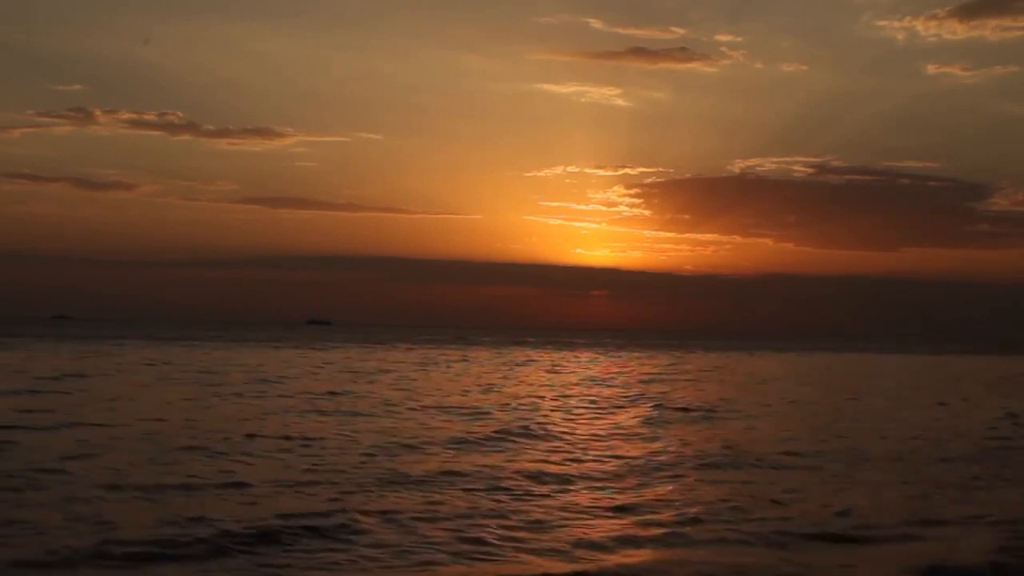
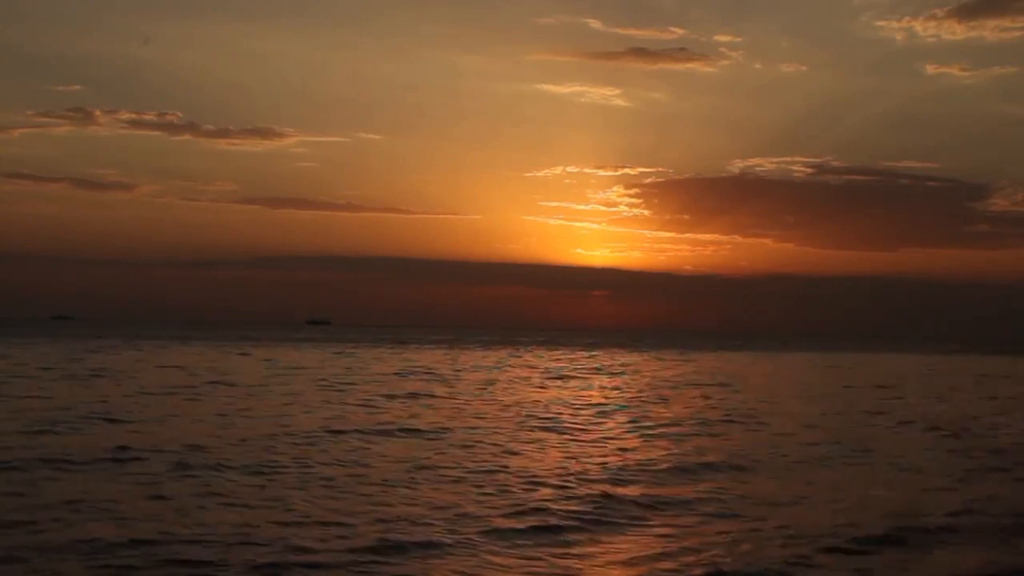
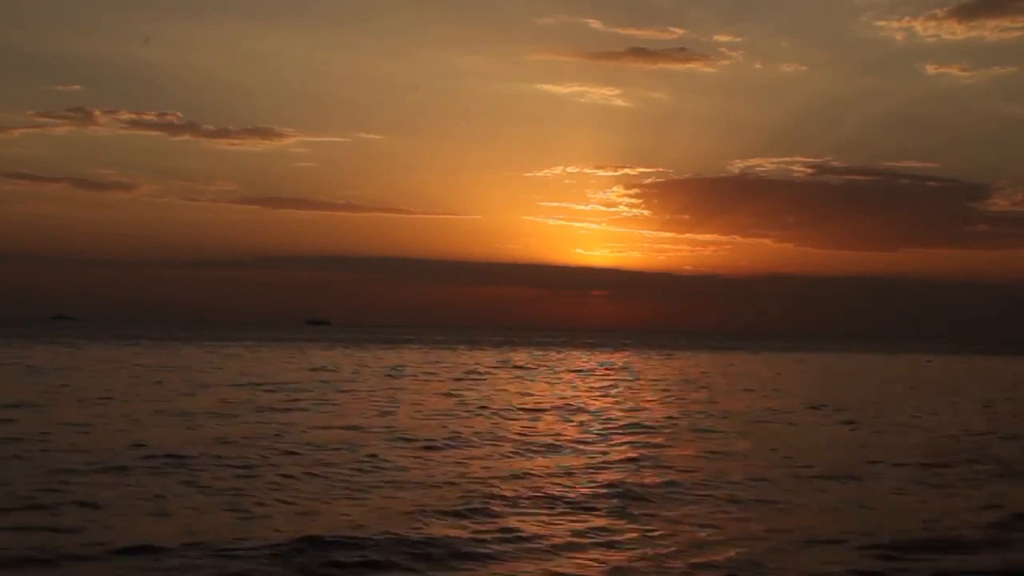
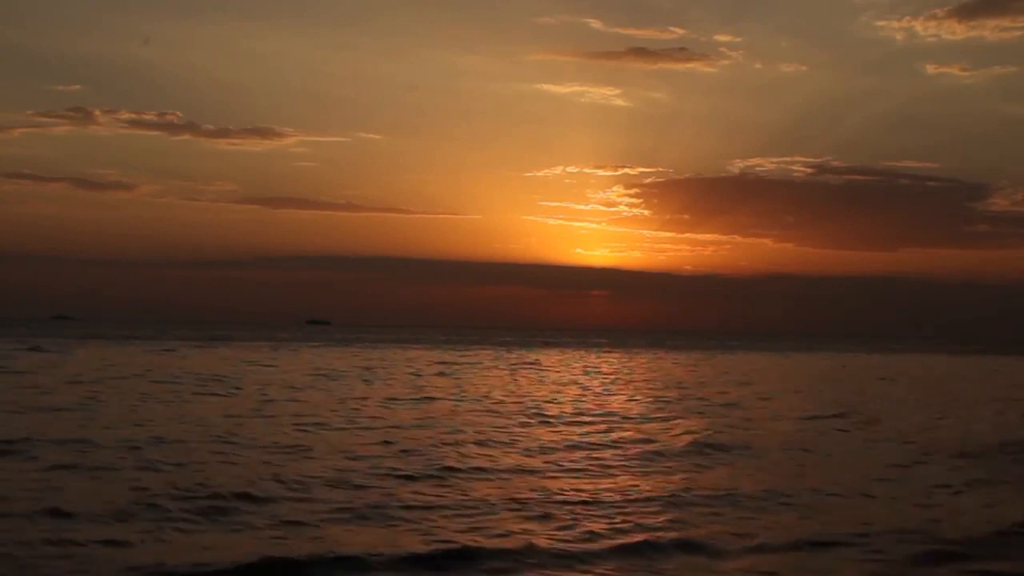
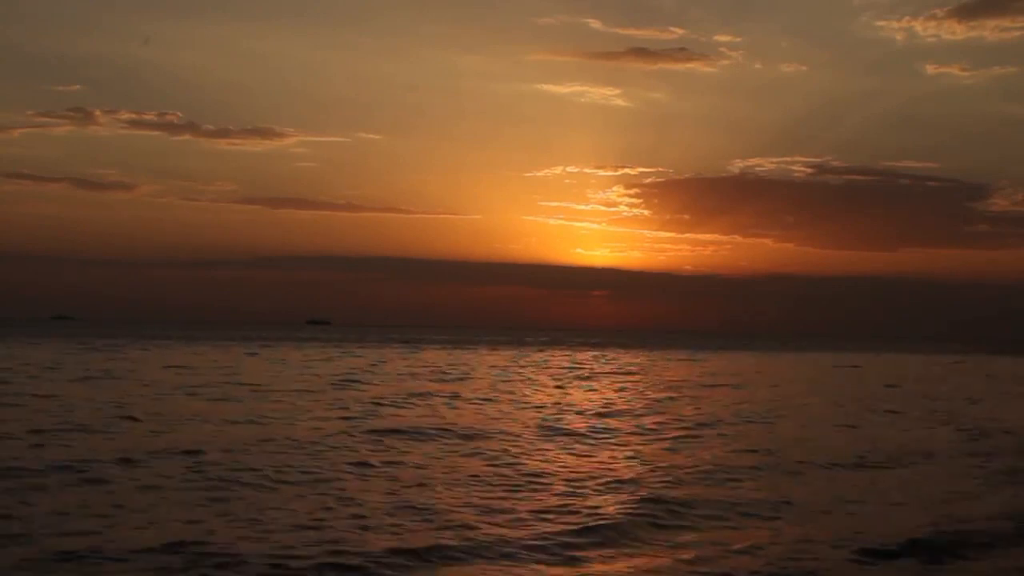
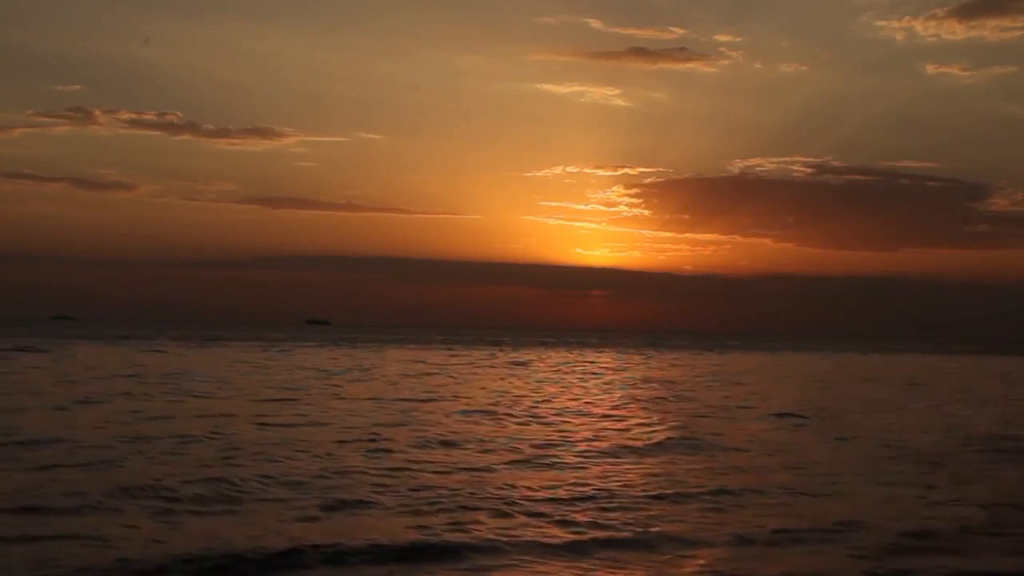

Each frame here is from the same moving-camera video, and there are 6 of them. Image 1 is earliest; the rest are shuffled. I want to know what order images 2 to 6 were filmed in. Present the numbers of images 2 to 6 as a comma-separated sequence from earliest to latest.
6, 4, 3, 2, 5
